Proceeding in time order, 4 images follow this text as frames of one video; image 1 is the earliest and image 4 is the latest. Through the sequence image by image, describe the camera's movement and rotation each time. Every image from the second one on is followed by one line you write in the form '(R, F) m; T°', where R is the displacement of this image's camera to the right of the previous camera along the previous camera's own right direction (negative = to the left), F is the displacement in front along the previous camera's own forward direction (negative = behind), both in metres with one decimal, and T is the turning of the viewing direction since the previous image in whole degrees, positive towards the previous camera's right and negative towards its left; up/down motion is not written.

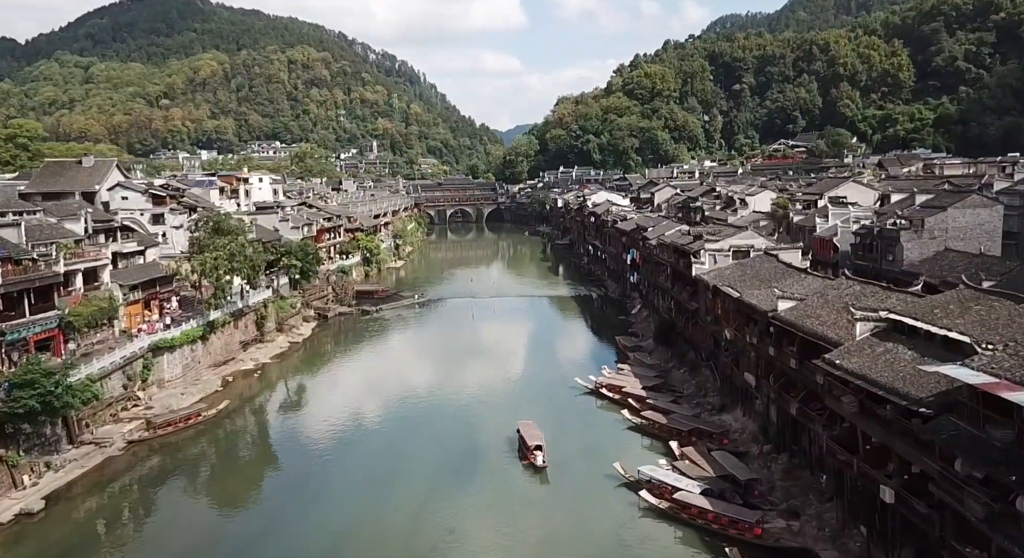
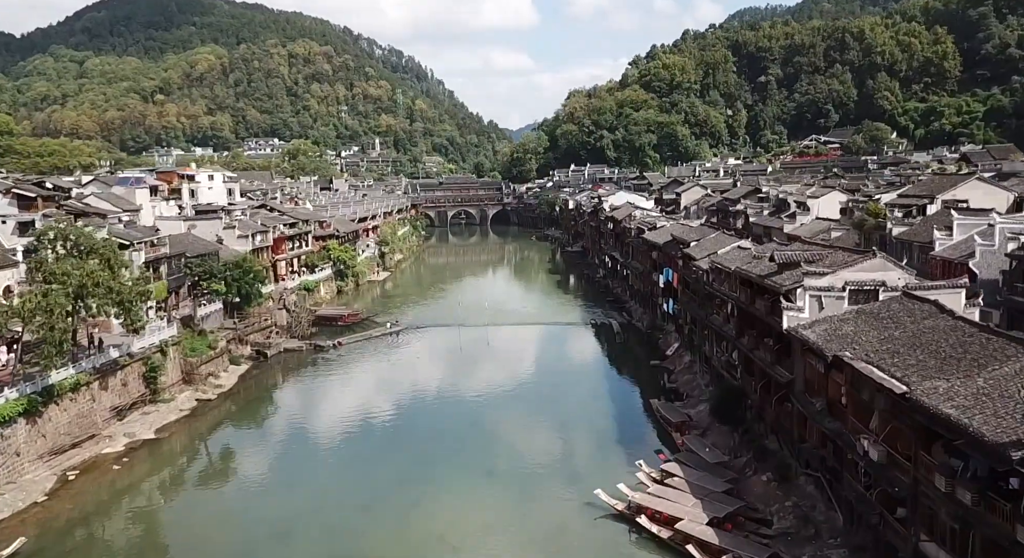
(+0.7, +10.5) m; -1°
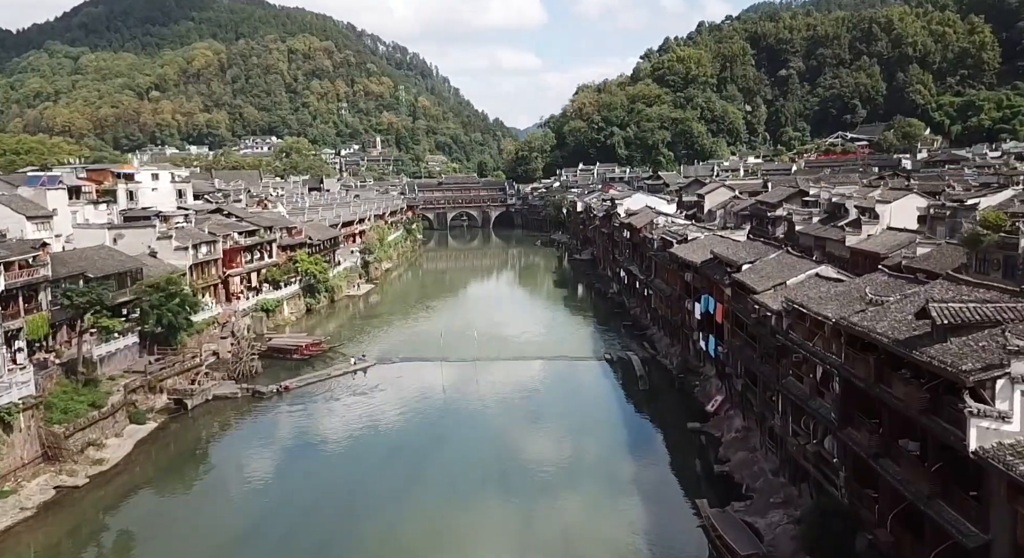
(+0.6, +7.9) m; -1°
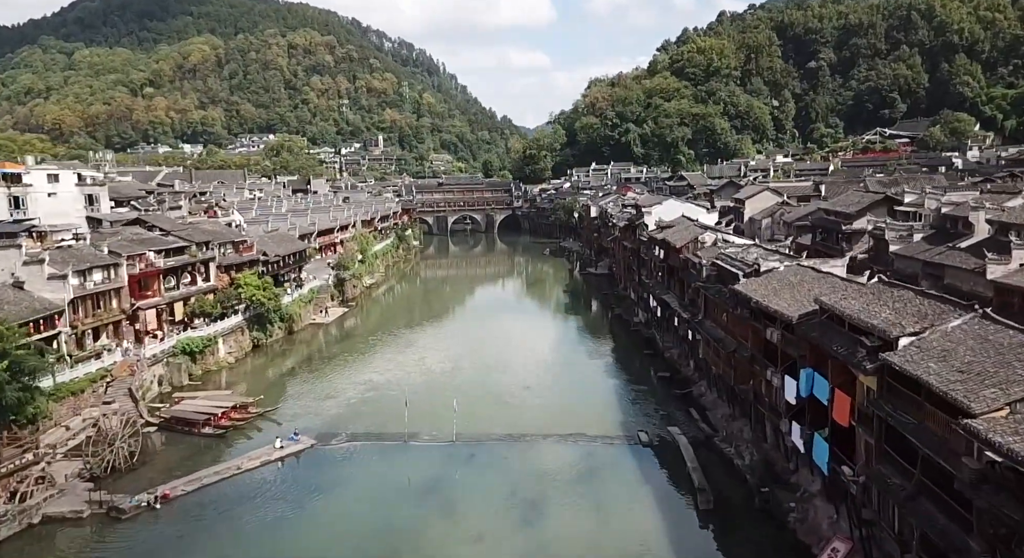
(+0.5, +9.8) m; -1°
